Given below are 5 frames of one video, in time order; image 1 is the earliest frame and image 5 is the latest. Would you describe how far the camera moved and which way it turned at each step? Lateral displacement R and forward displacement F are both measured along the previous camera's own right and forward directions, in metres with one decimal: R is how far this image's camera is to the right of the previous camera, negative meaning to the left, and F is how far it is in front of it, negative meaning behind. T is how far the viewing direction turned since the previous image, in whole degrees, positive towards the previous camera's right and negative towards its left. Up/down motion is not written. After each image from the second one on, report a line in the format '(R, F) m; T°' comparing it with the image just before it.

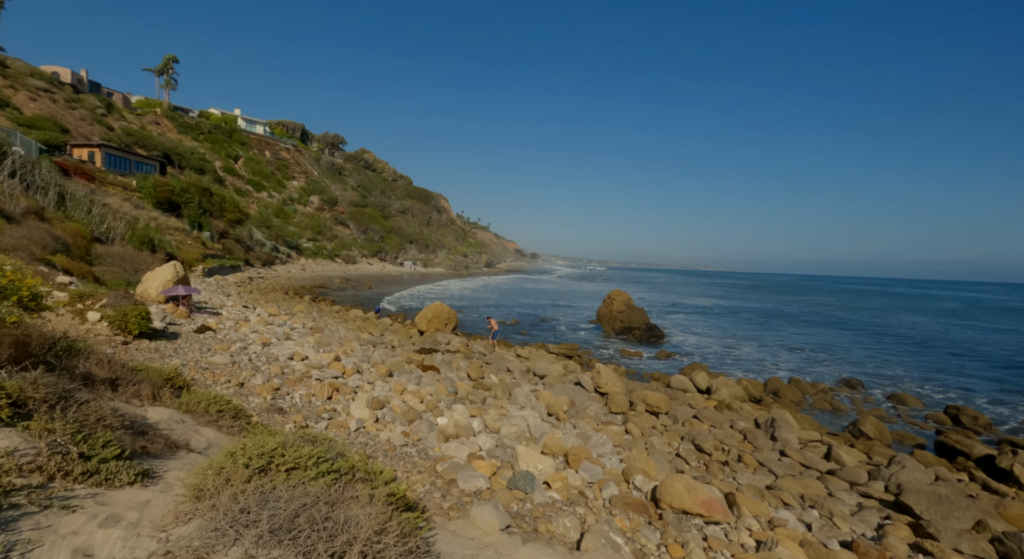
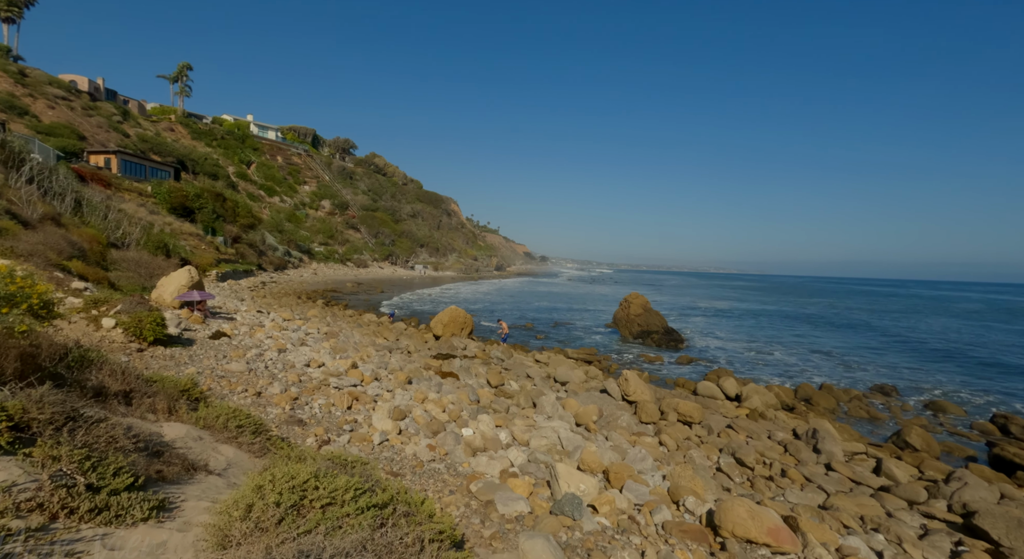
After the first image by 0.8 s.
(-0.3, +0.4) m; -1°
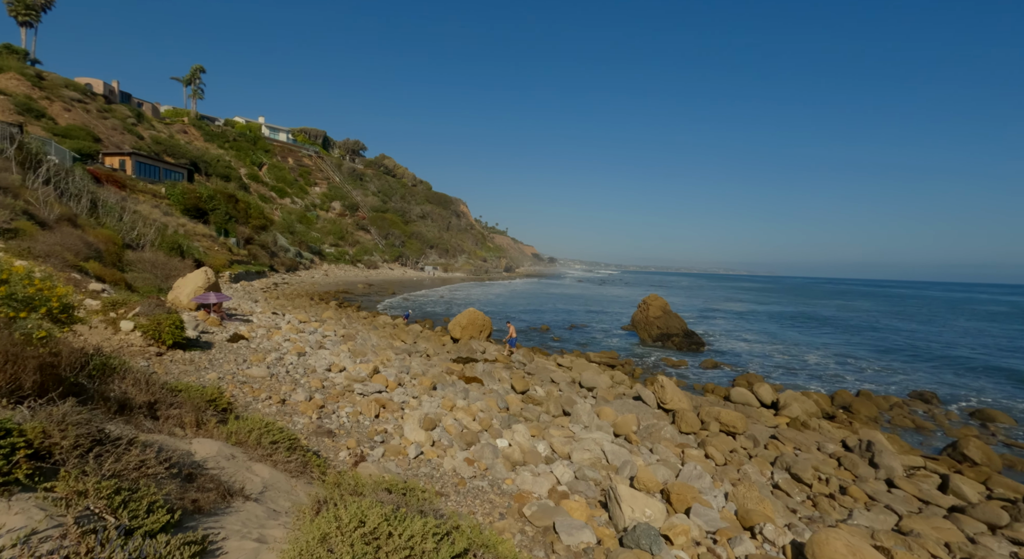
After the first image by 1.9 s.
(-0.5, +0.5) m; -1°
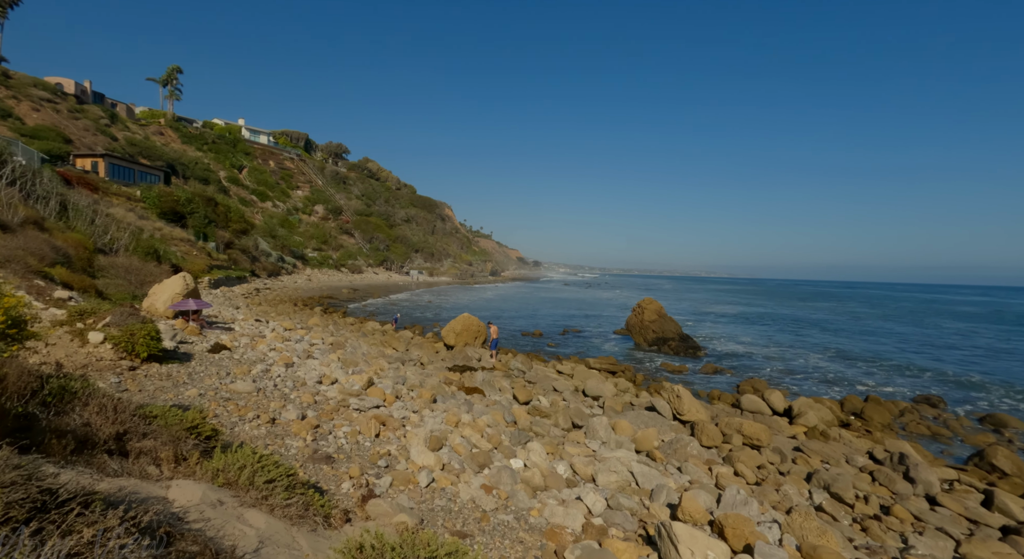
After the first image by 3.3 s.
(-0.5, +0.7) m; +2°
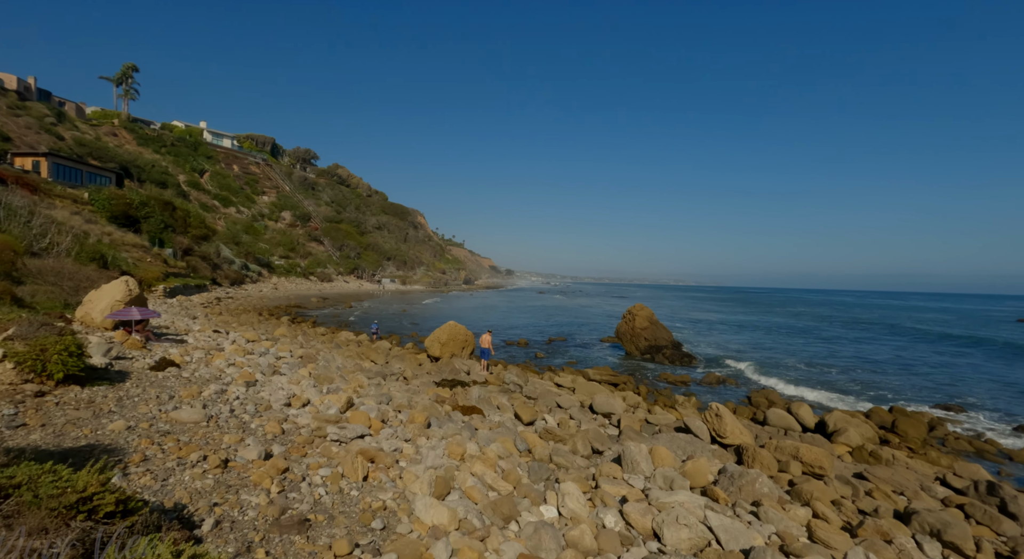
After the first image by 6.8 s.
(-0.7, +1.7) m; +3°
